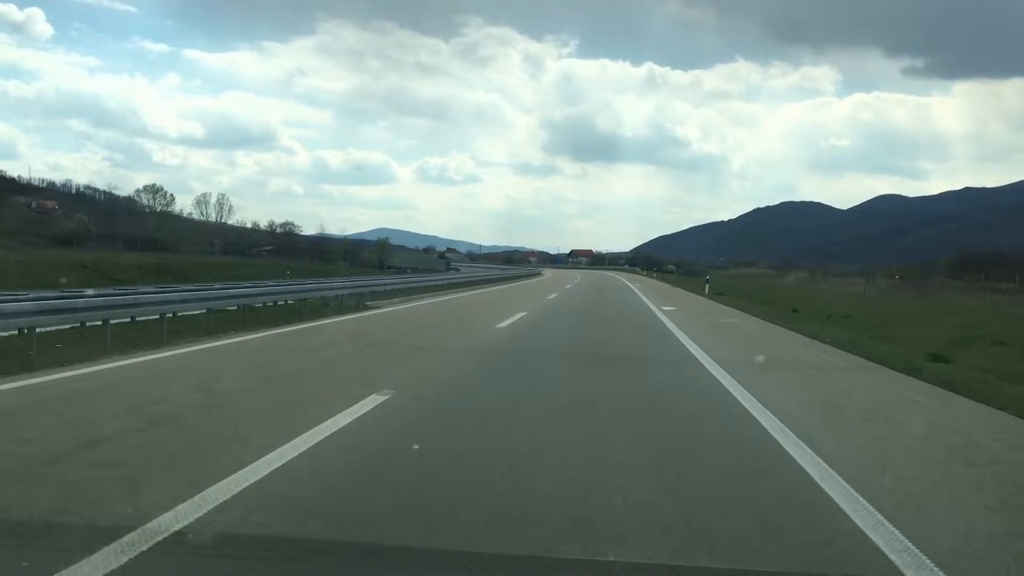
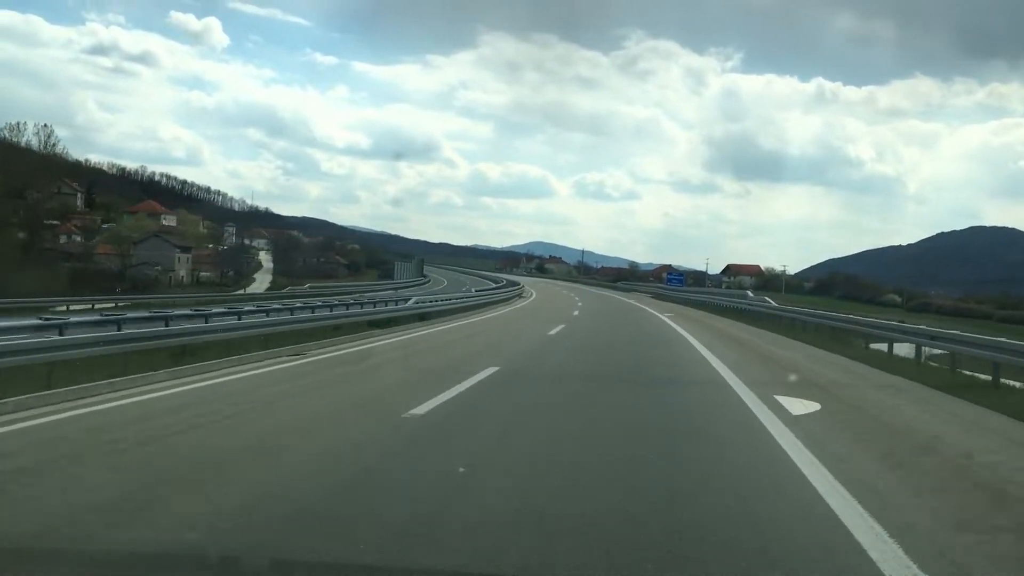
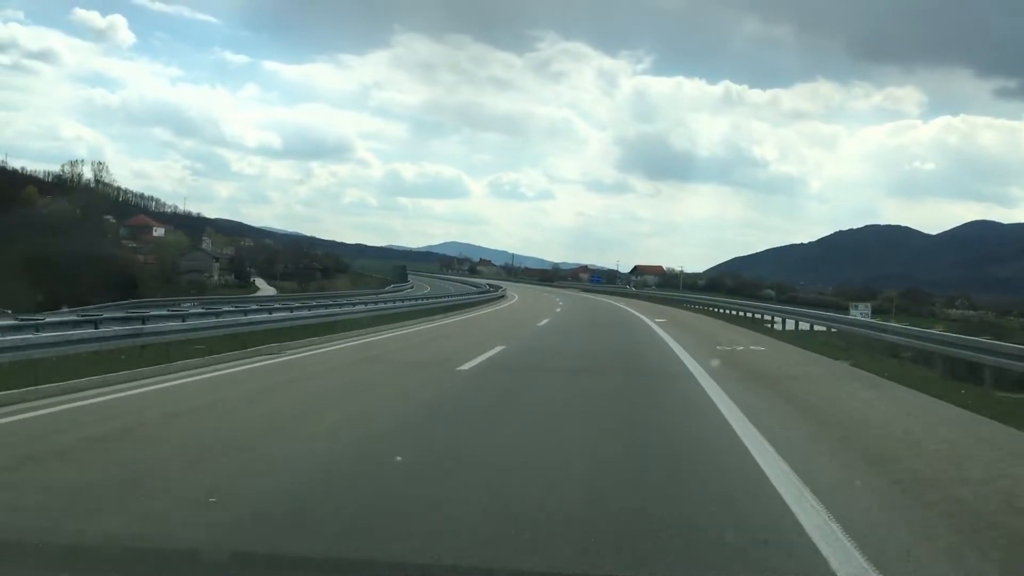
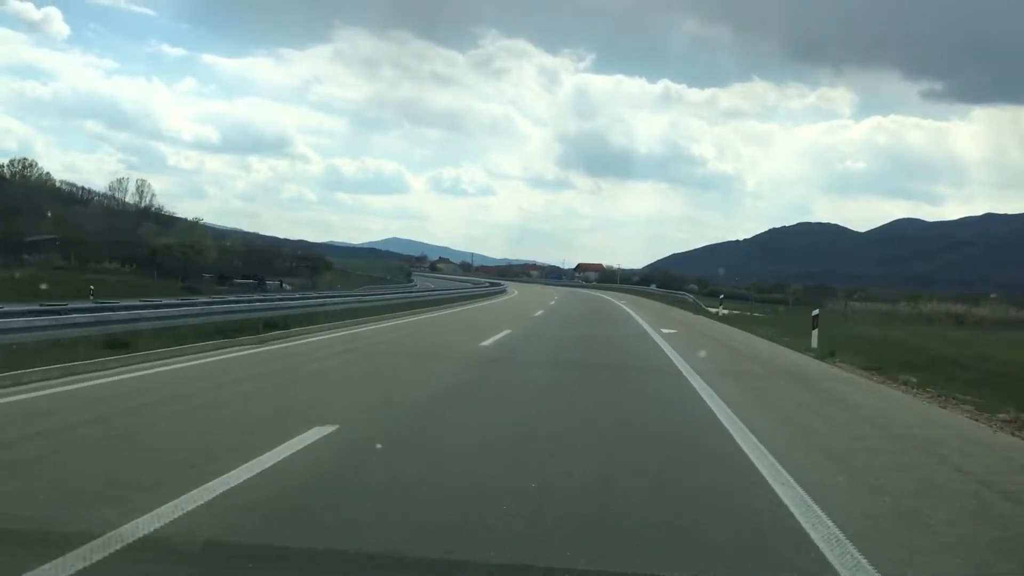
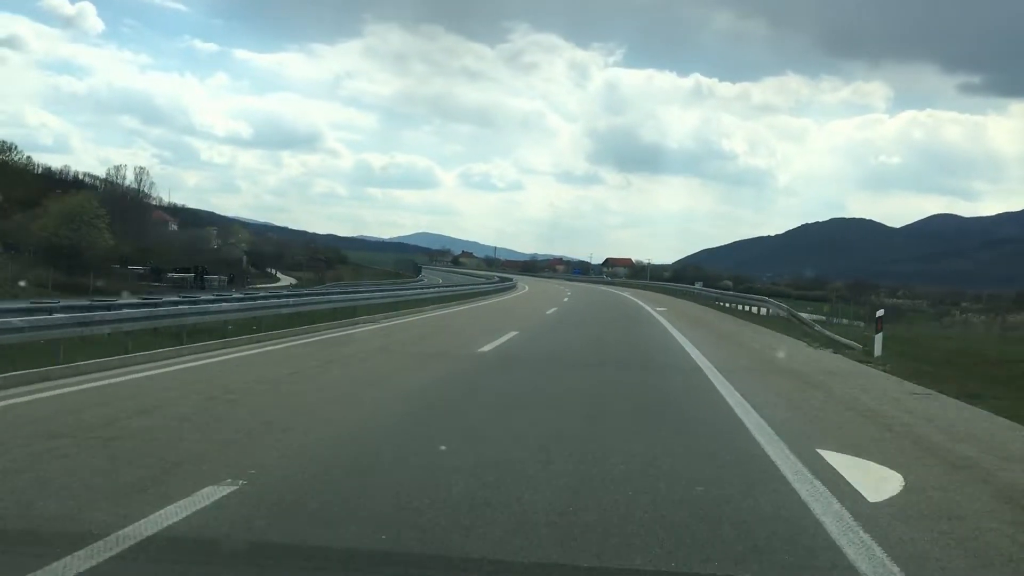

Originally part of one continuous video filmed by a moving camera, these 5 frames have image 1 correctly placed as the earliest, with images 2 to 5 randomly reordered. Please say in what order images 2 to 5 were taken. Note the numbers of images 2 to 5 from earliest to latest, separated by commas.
4, 5, 3, 2
